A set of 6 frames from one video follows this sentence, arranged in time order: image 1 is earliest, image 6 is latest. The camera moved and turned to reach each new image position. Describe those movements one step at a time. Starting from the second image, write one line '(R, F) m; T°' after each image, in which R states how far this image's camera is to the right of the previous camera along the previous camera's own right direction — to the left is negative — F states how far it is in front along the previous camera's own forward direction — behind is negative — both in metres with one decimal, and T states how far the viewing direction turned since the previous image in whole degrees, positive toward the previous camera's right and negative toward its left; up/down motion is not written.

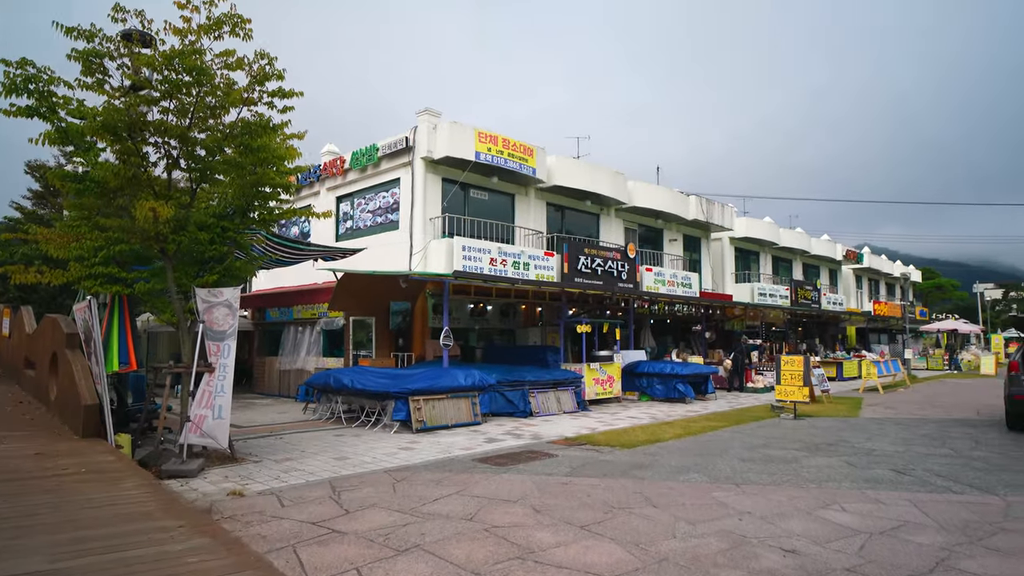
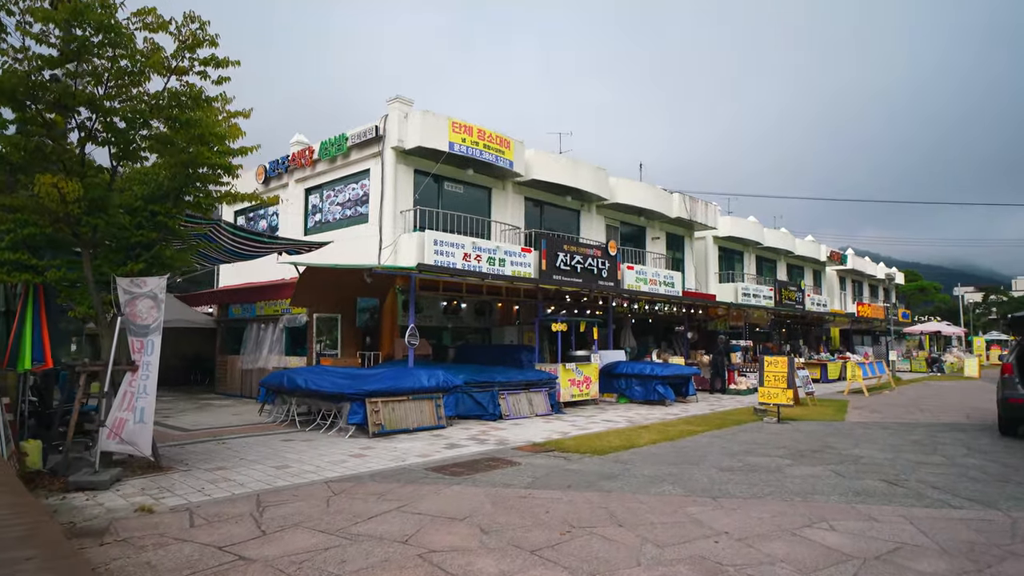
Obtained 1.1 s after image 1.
(+0.3, +0.7) m; +1°
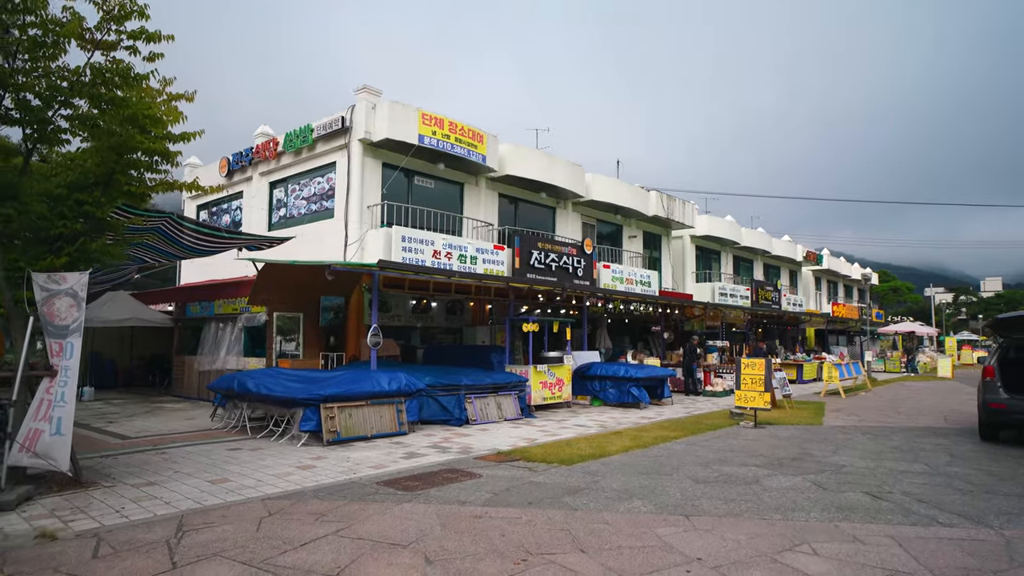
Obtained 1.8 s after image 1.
(+0.2, +0.5) m; +2°
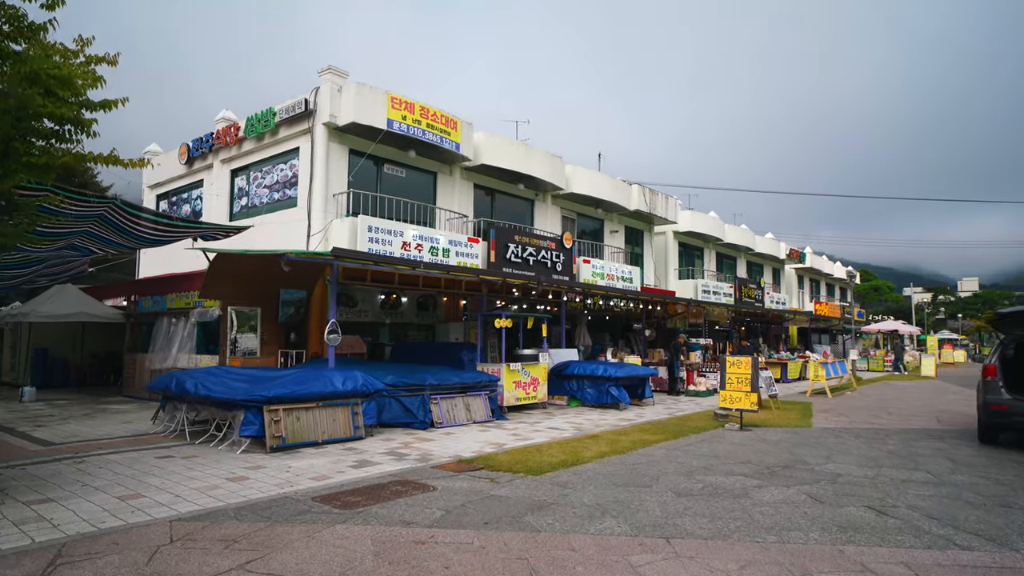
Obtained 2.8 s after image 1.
(+0.2, +0.8) m; +2°
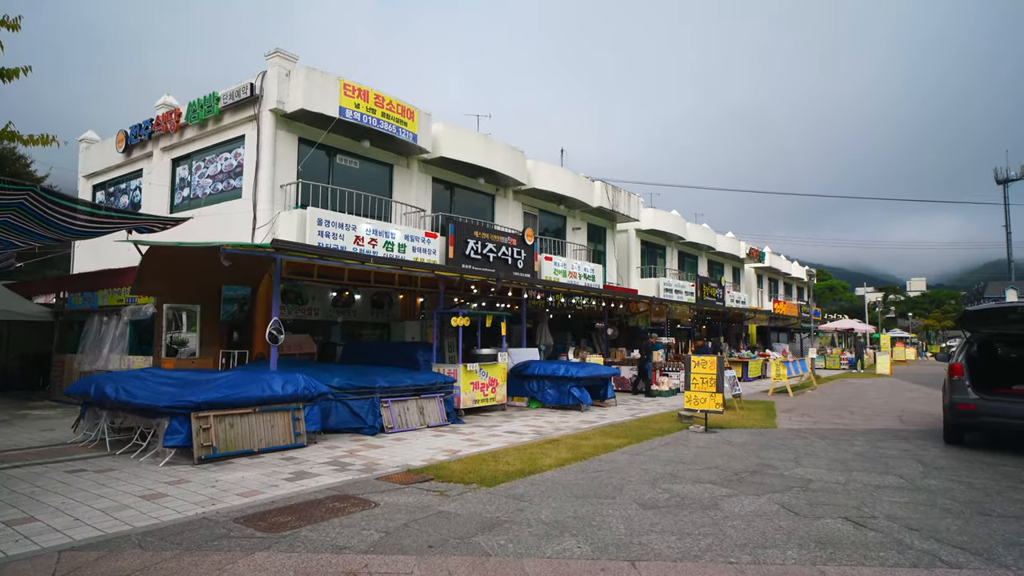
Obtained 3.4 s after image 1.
(+0.1, +0.5) m; +3°
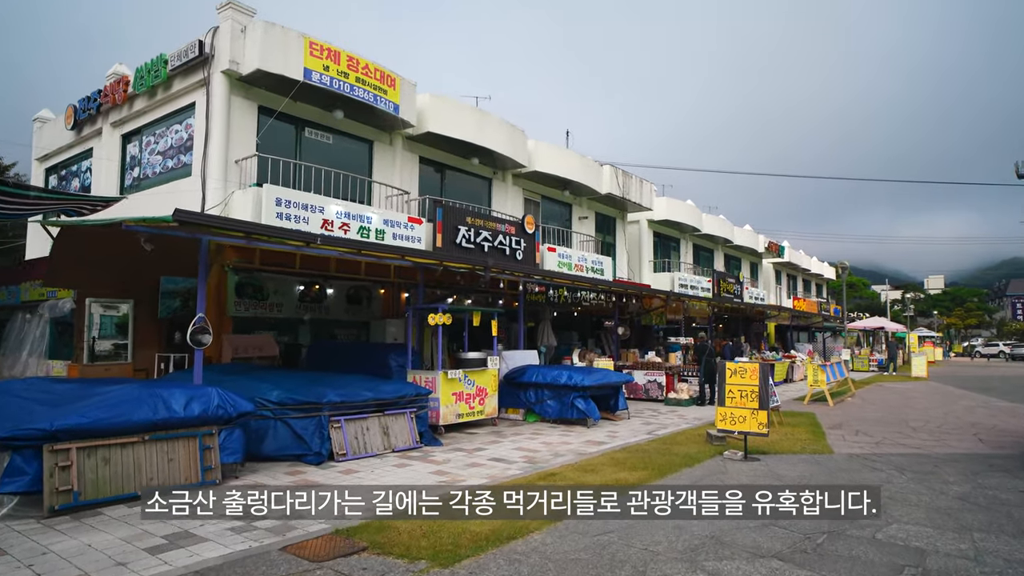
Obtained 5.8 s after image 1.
(+0.3, +2.0) m; -1°
